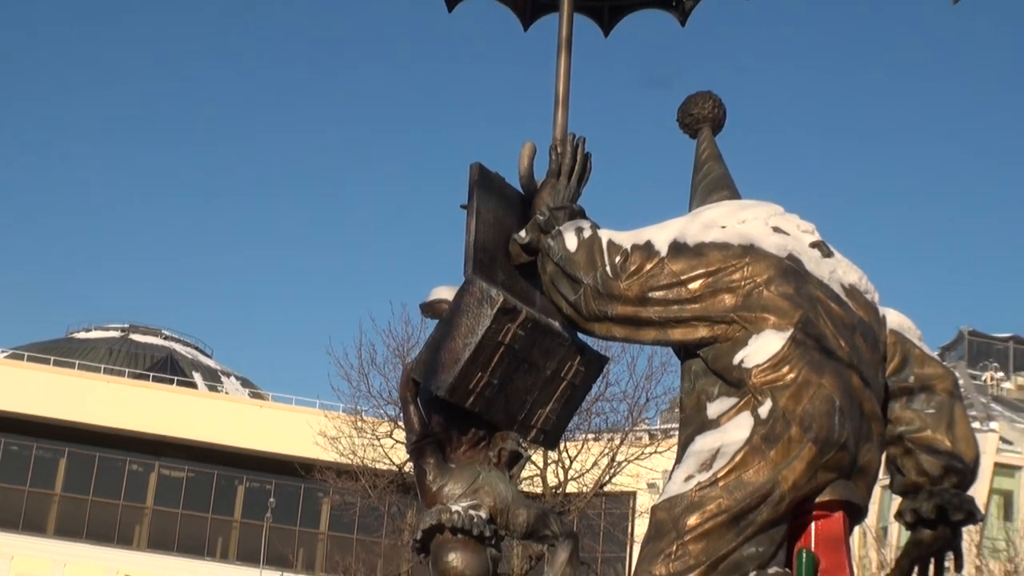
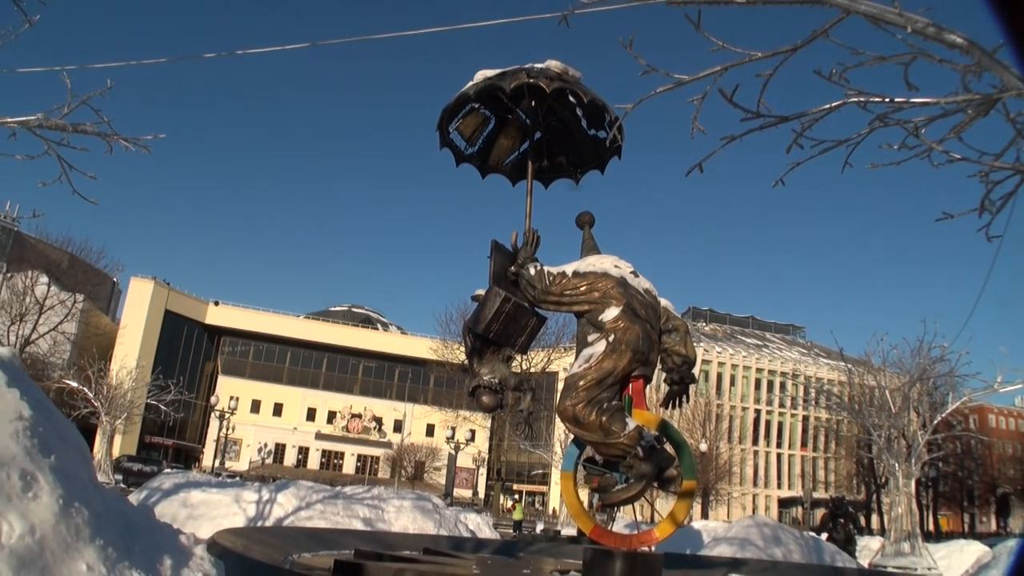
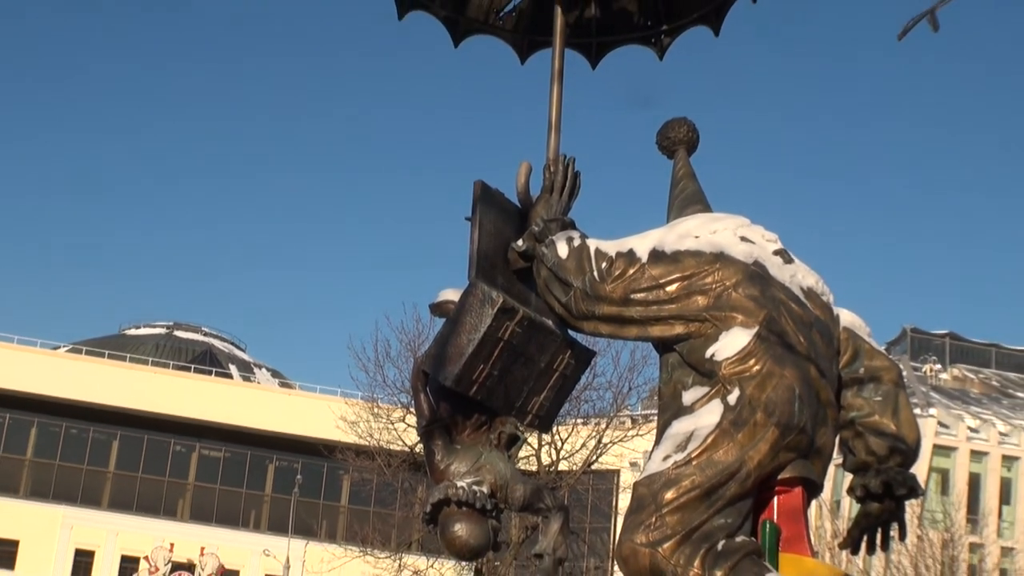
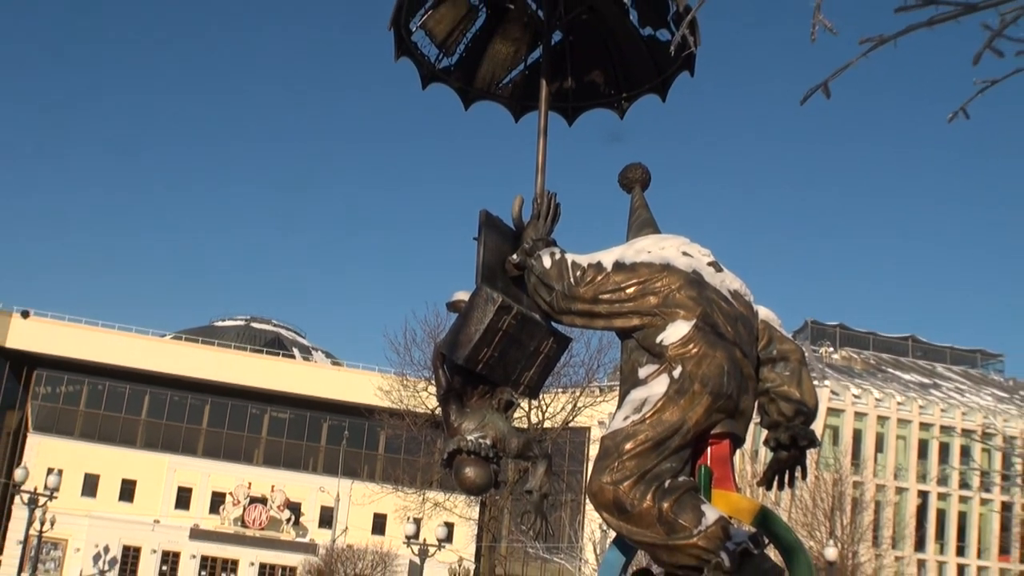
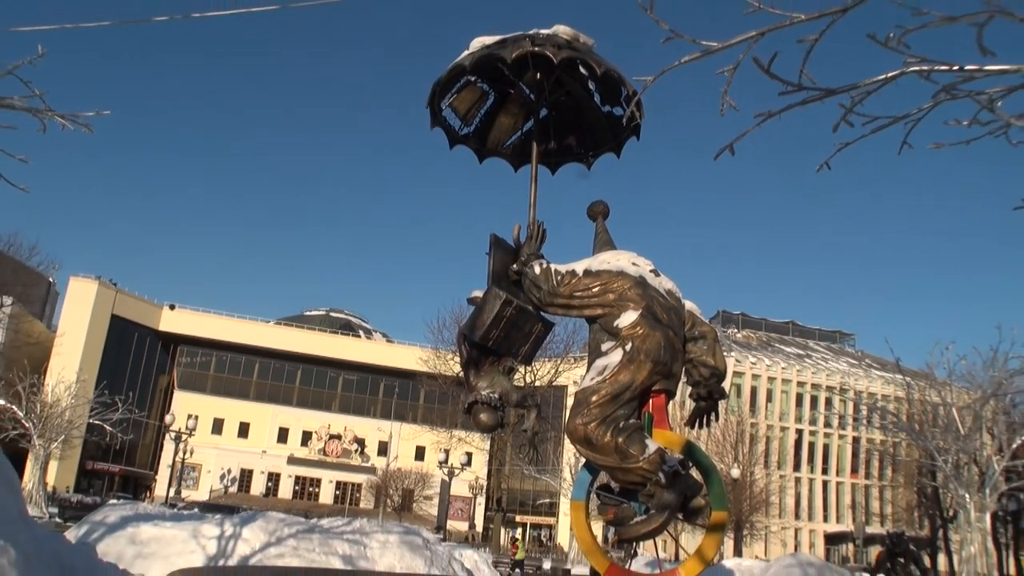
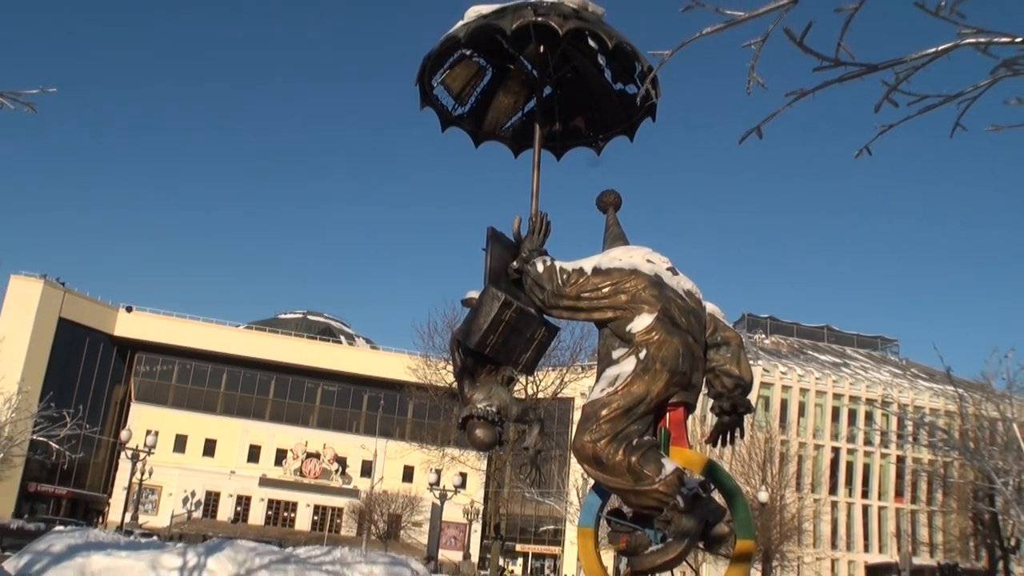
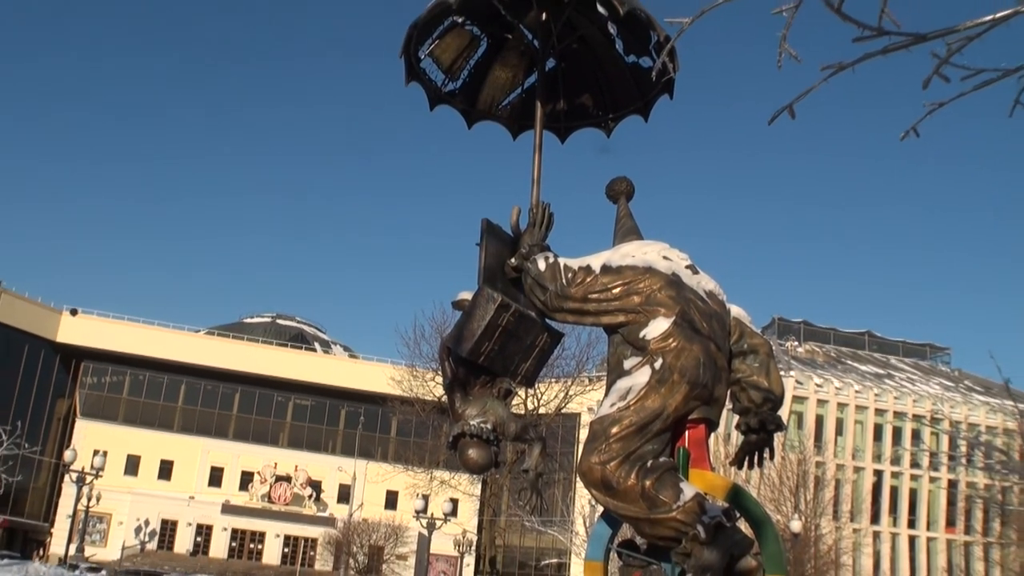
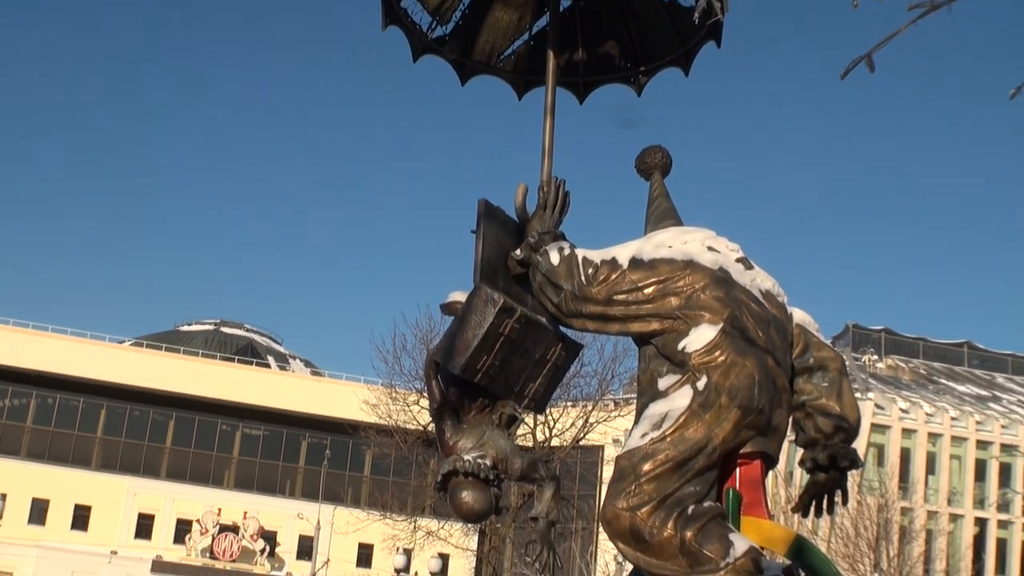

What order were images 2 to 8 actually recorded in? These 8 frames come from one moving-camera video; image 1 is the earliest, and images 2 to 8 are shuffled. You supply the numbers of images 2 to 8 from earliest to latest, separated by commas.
3, 8, 4, 7, 6, 5, 2
